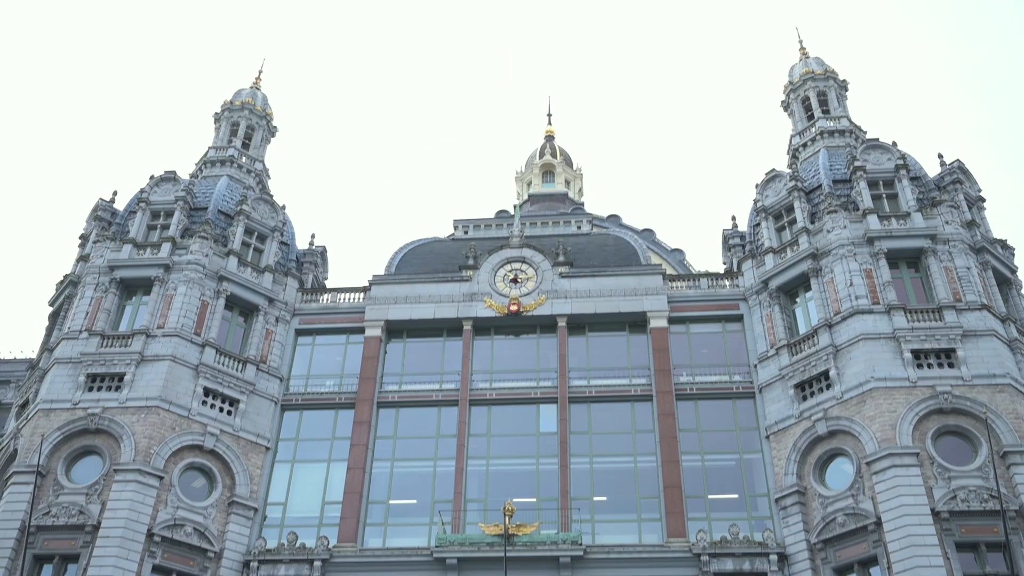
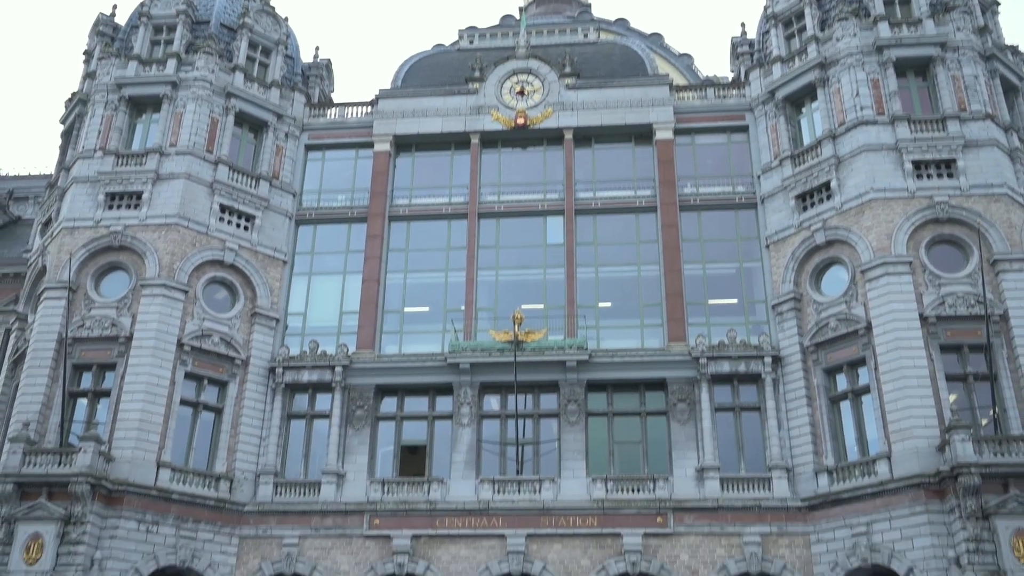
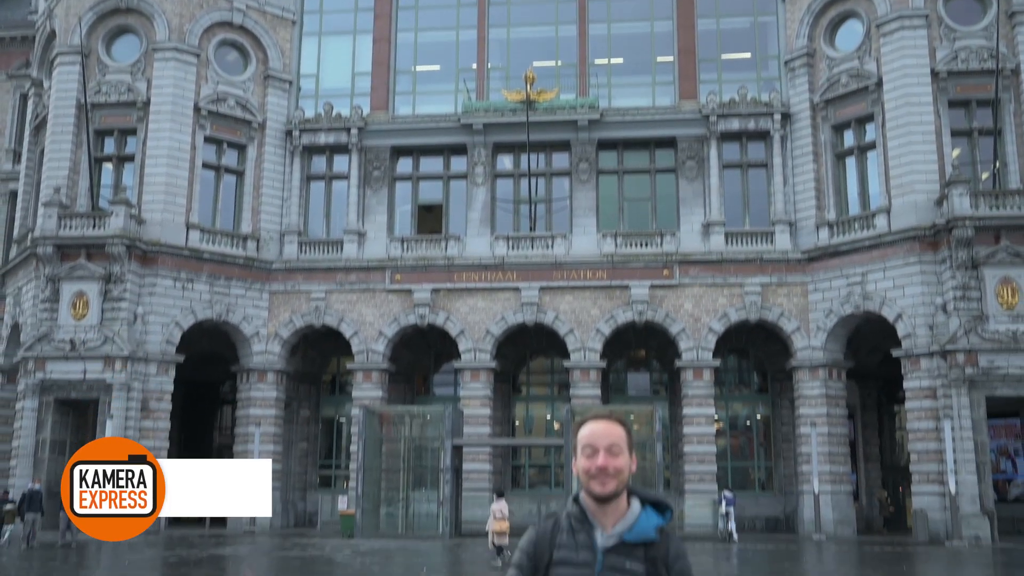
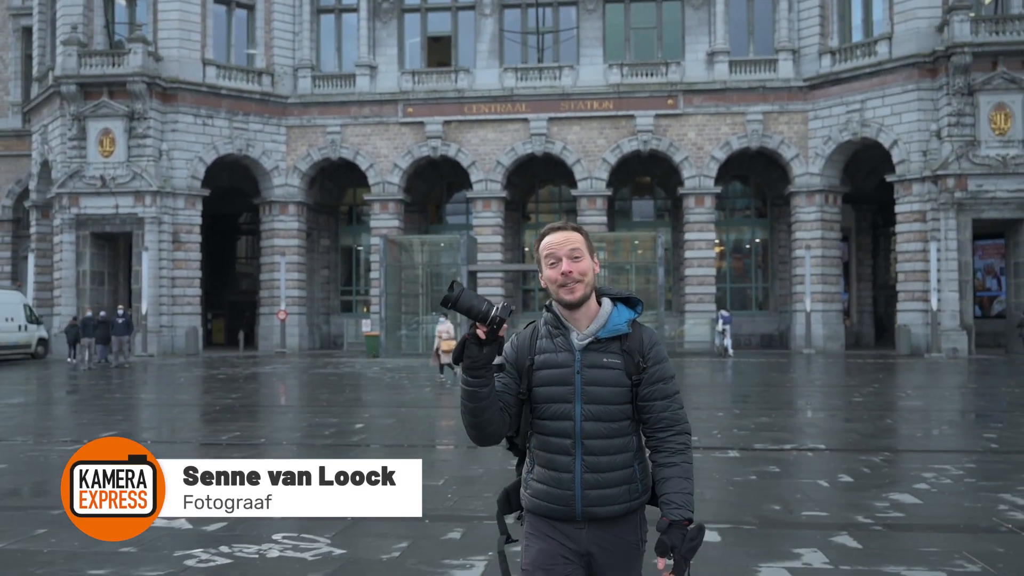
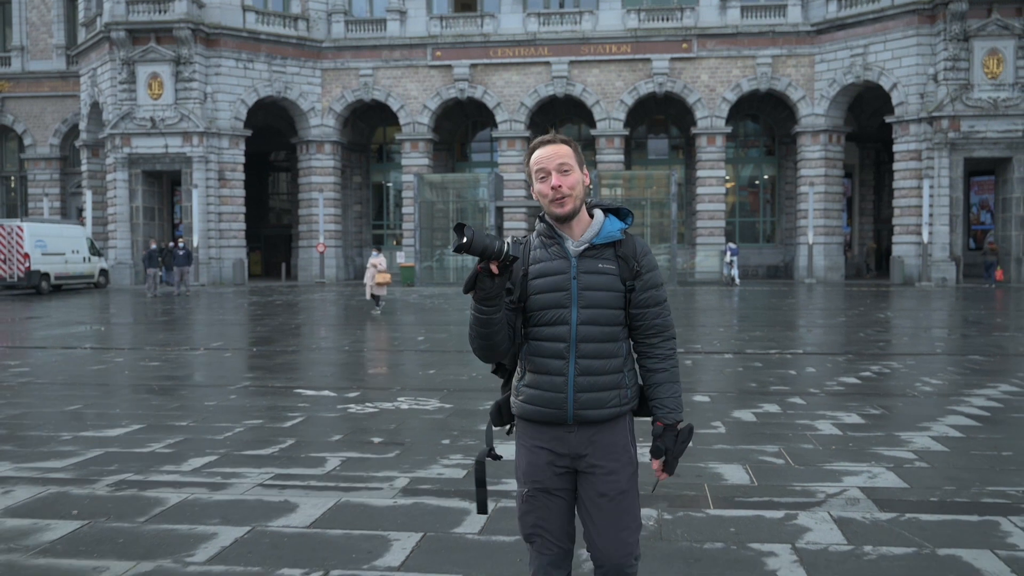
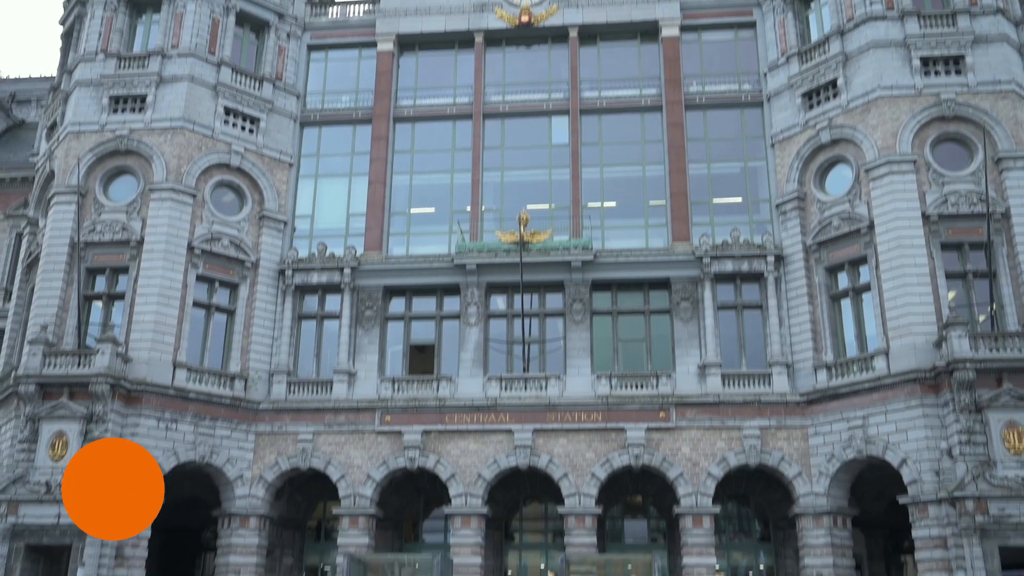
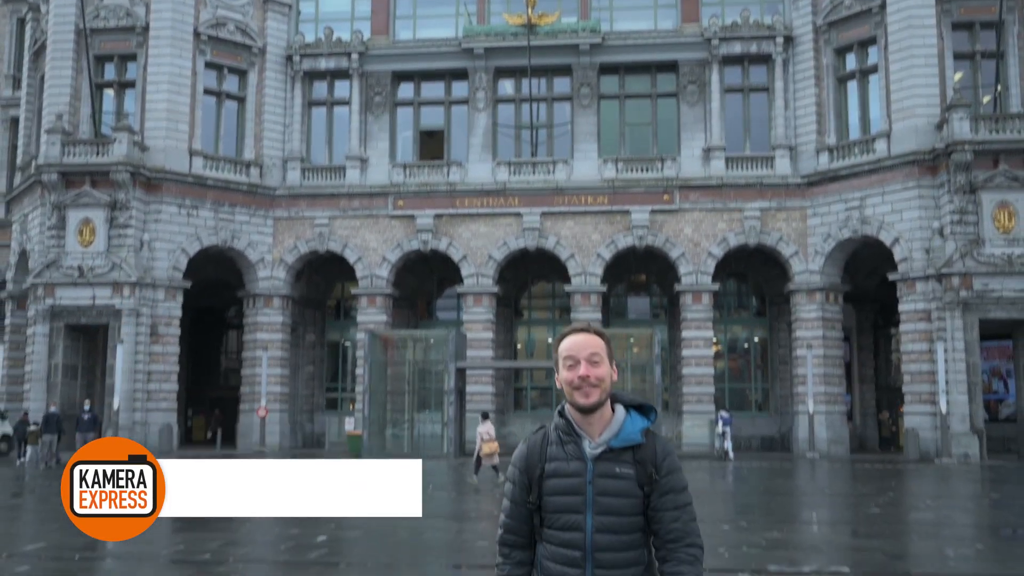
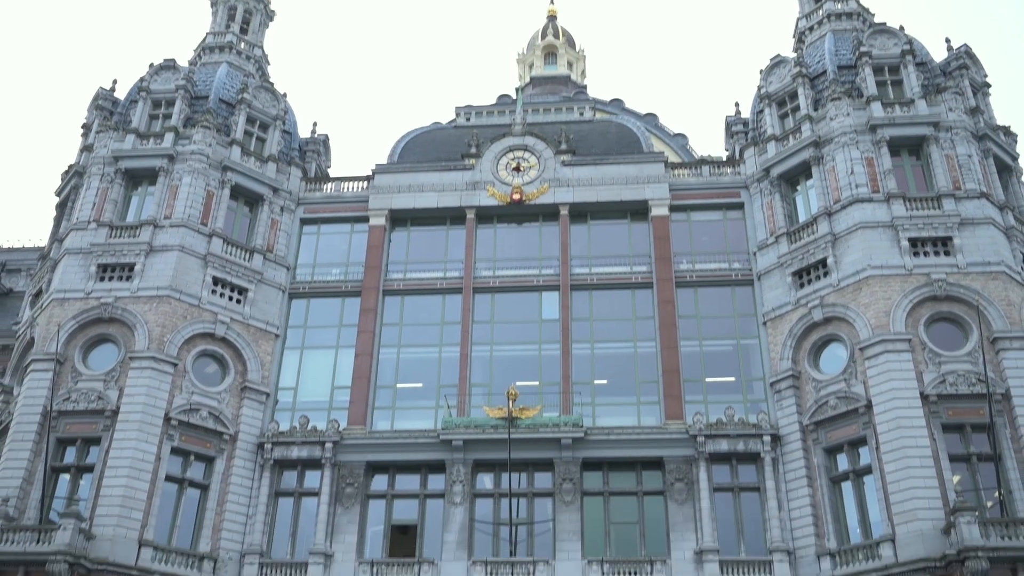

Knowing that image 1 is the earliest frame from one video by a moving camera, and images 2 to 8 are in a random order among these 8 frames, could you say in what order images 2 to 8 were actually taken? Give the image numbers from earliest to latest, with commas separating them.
8, 2, 6, 3, 7, 4, 5
